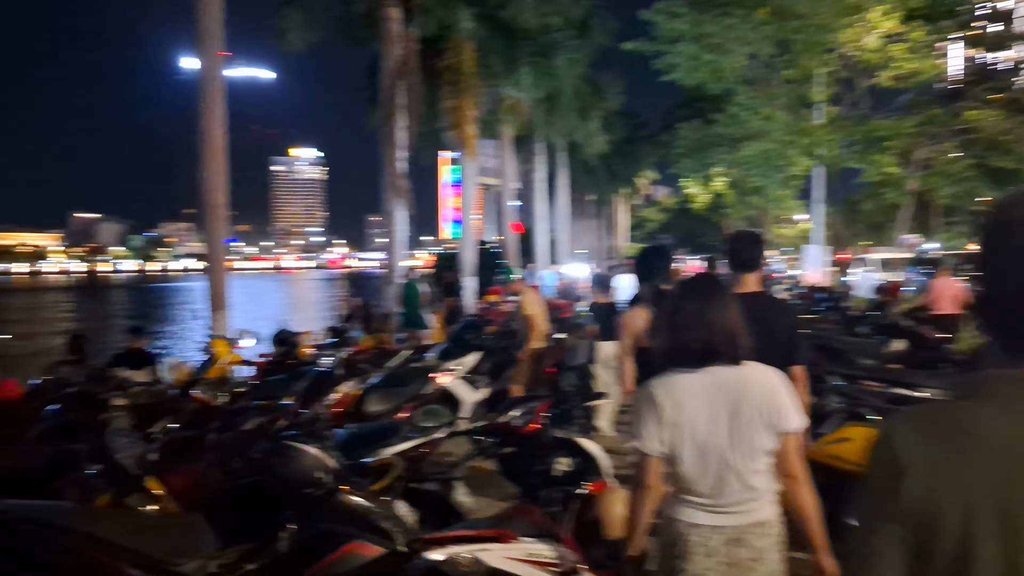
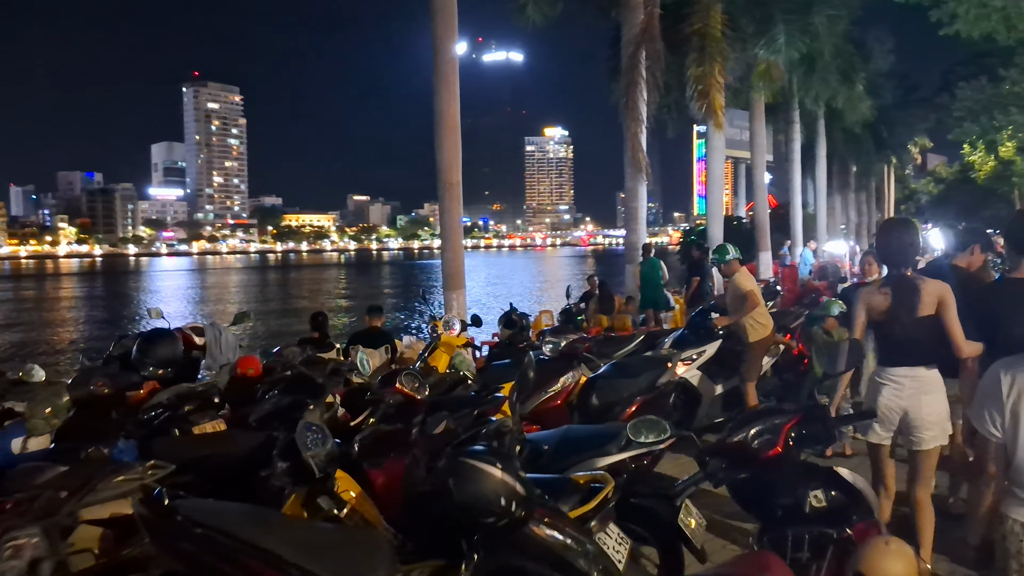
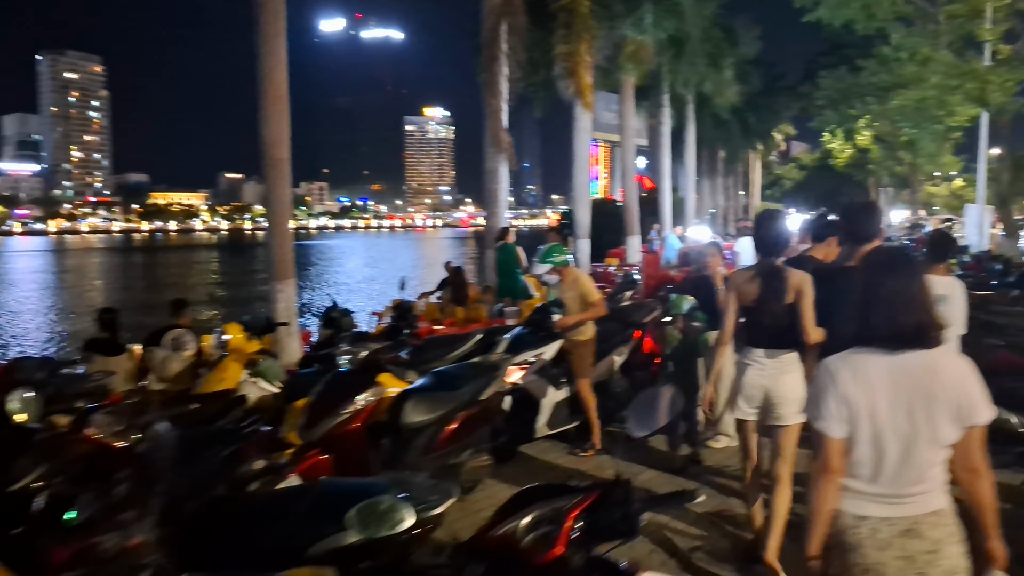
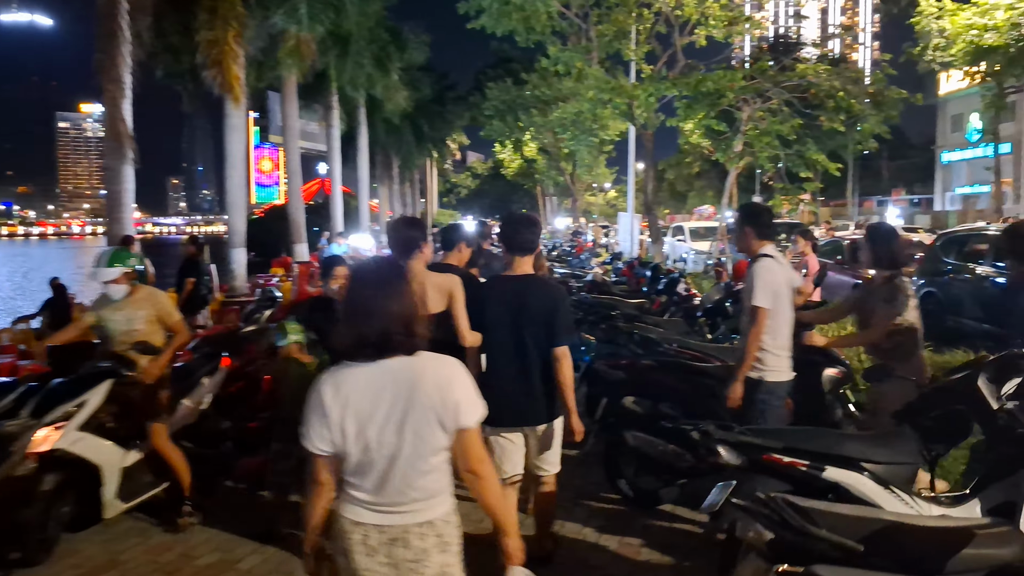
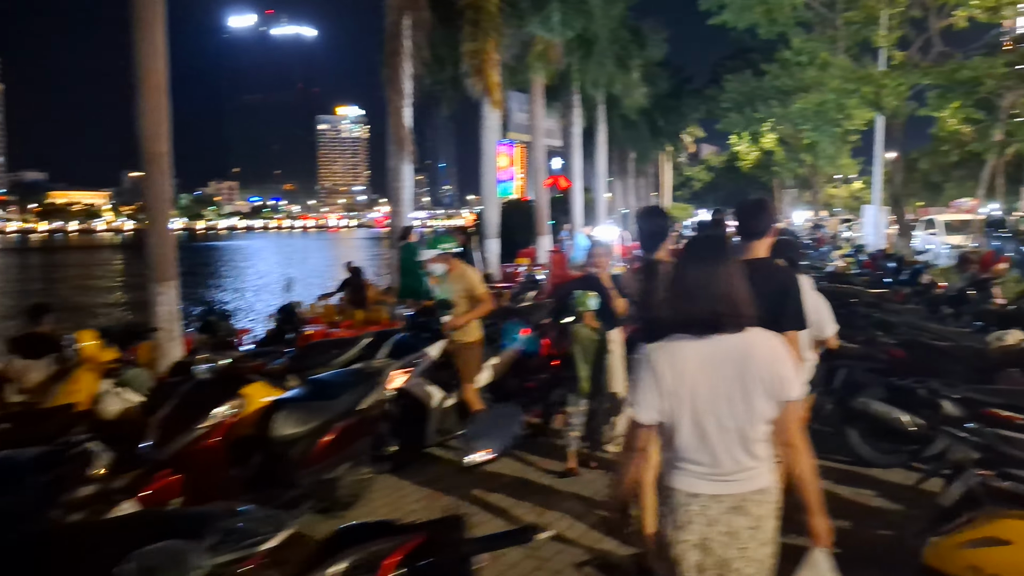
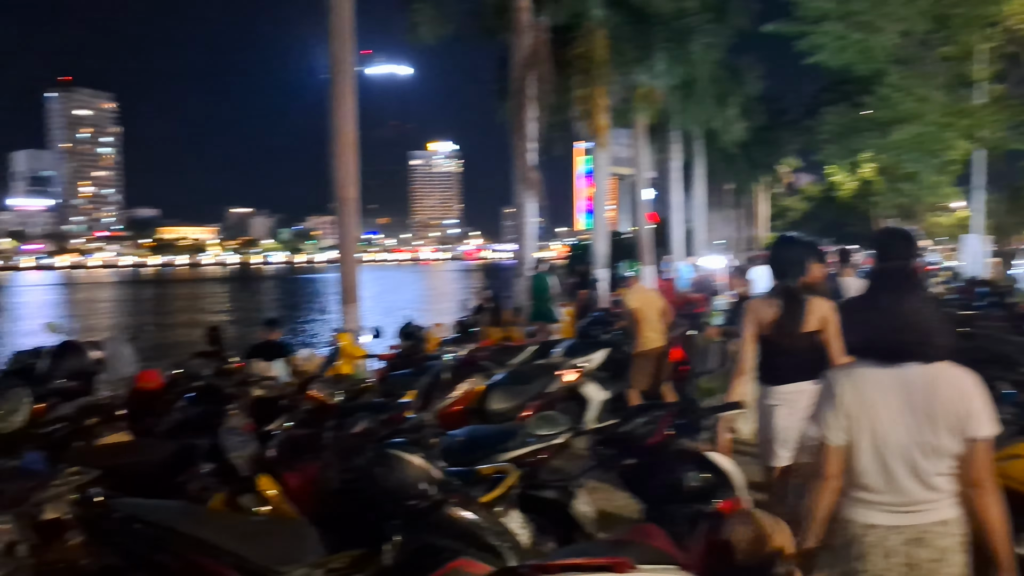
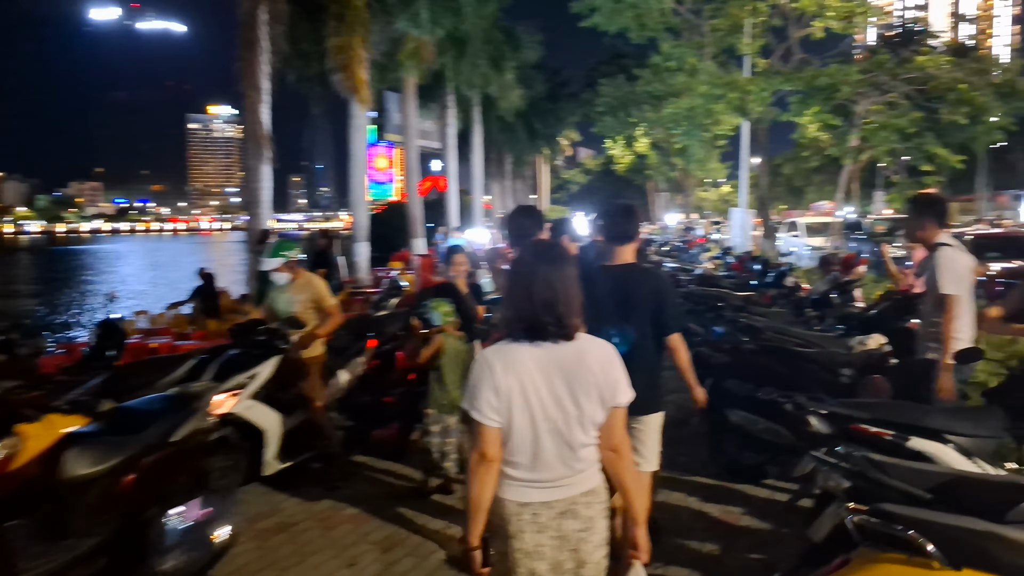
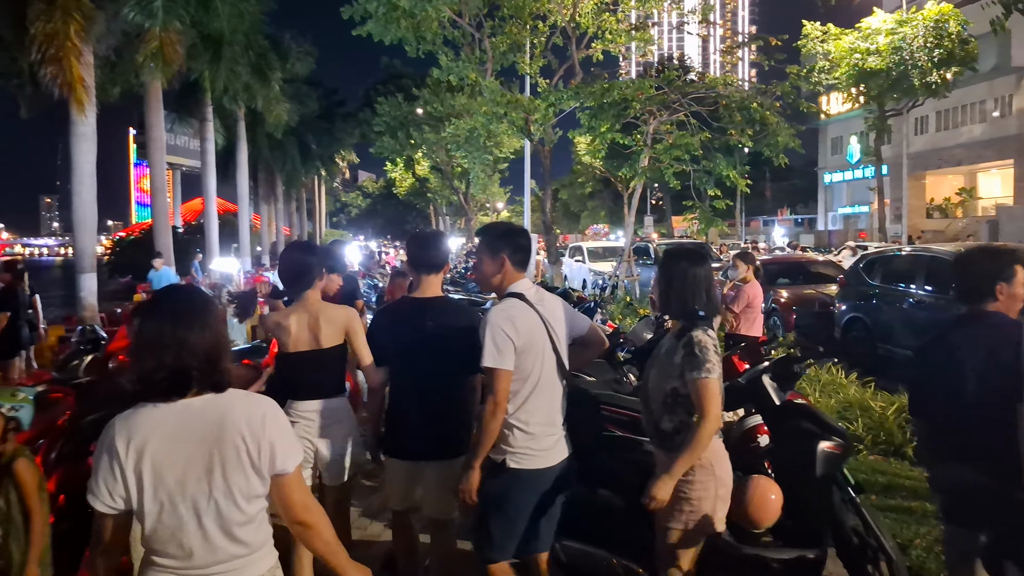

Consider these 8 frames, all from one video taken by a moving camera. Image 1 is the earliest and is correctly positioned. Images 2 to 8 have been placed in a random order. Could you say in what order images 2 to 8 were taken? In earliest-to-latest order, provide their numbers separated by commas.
6, 2, 3, 5, 7, 4, 8
